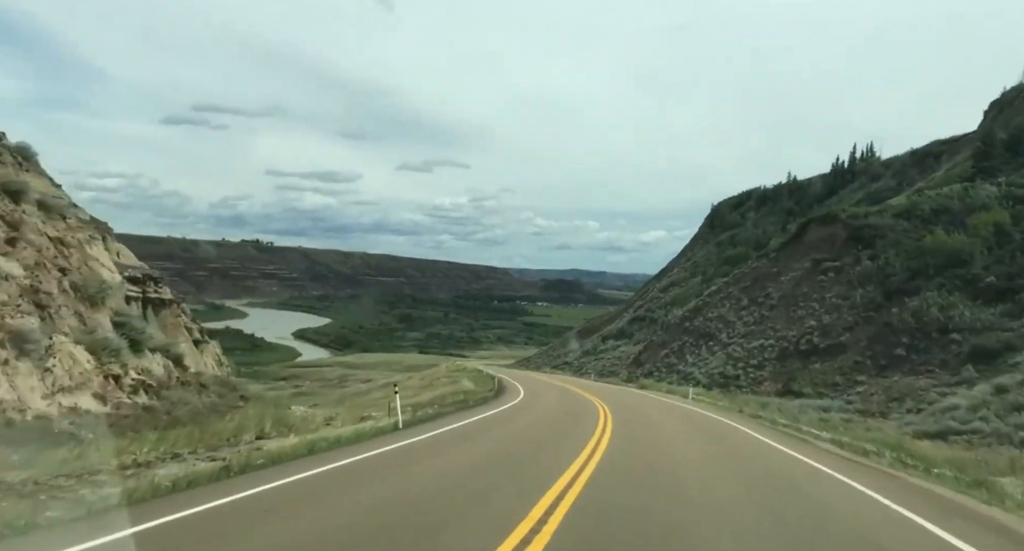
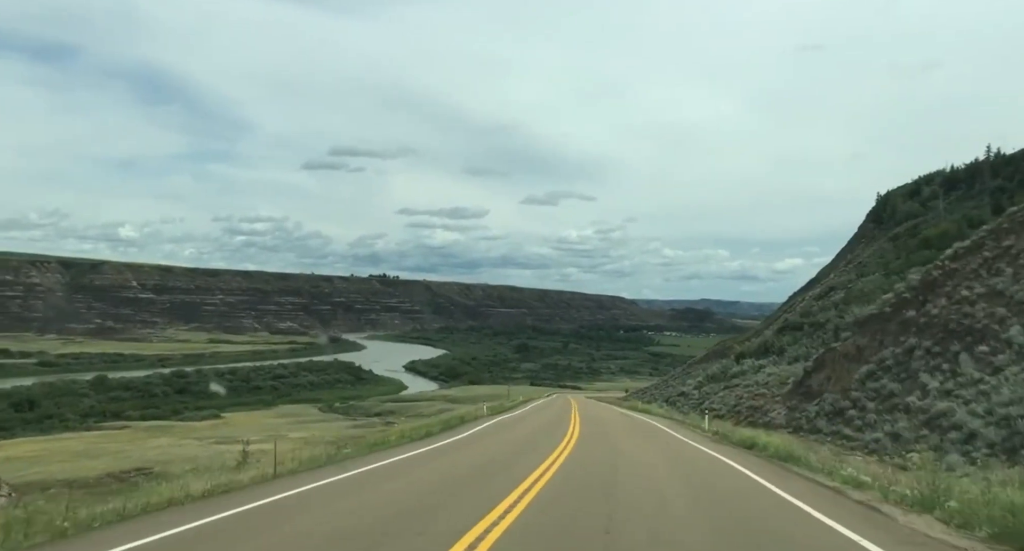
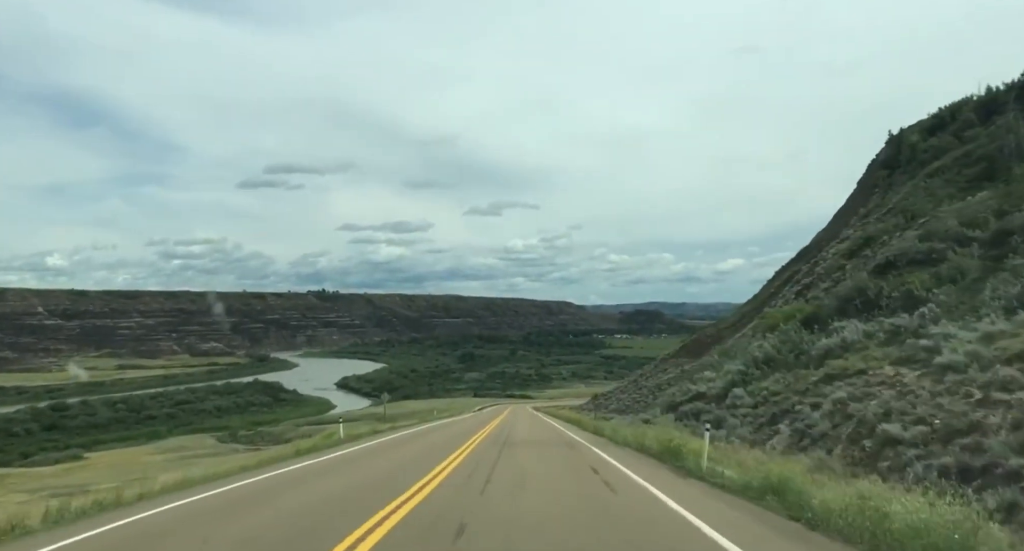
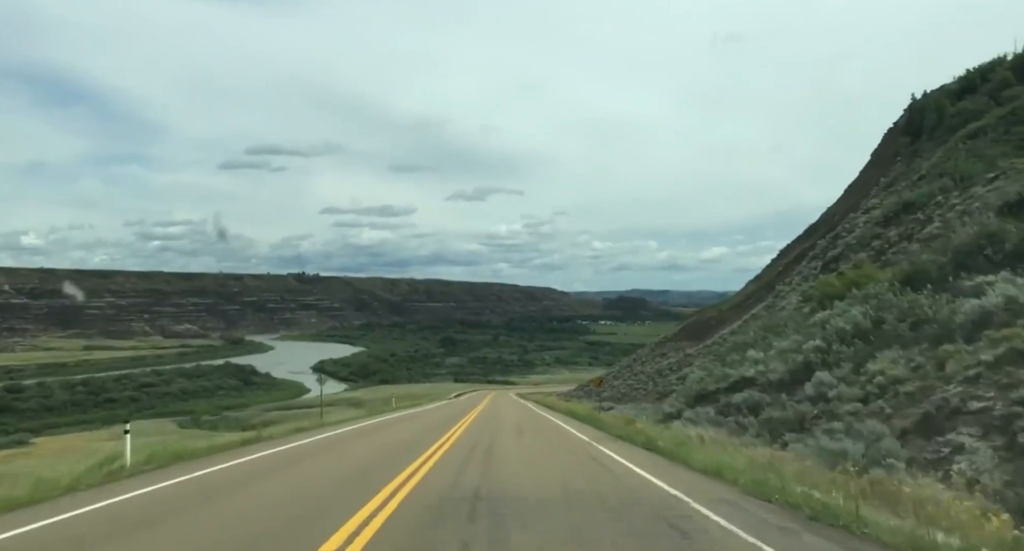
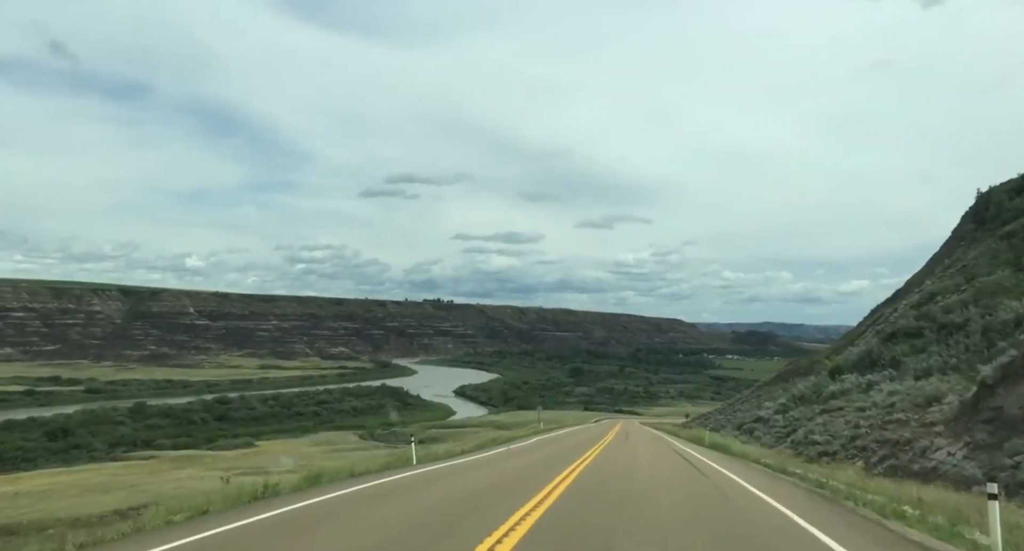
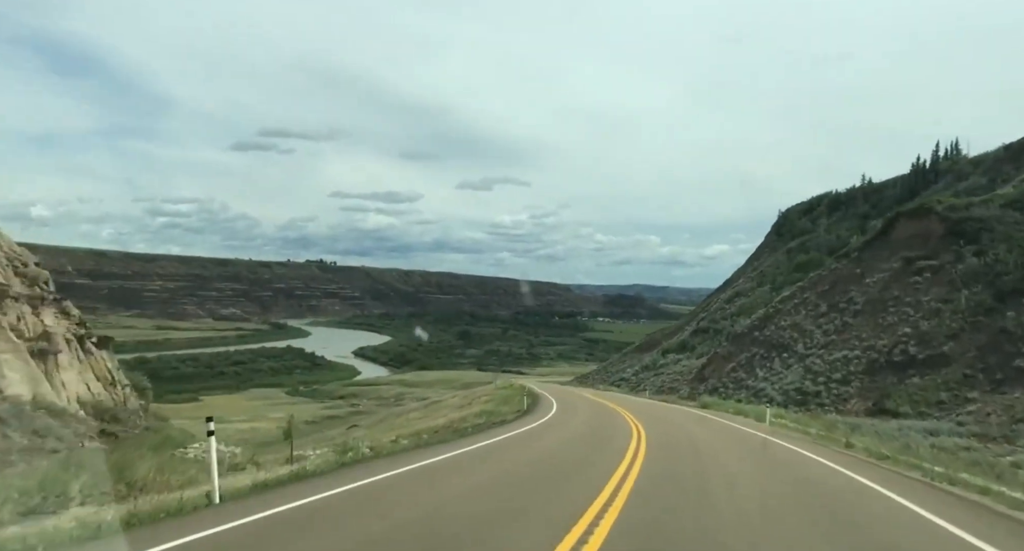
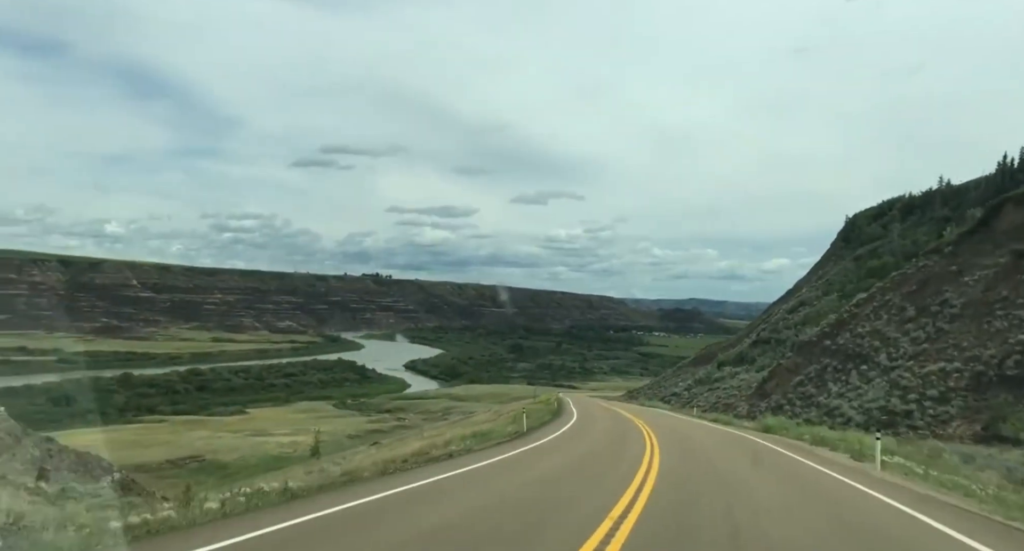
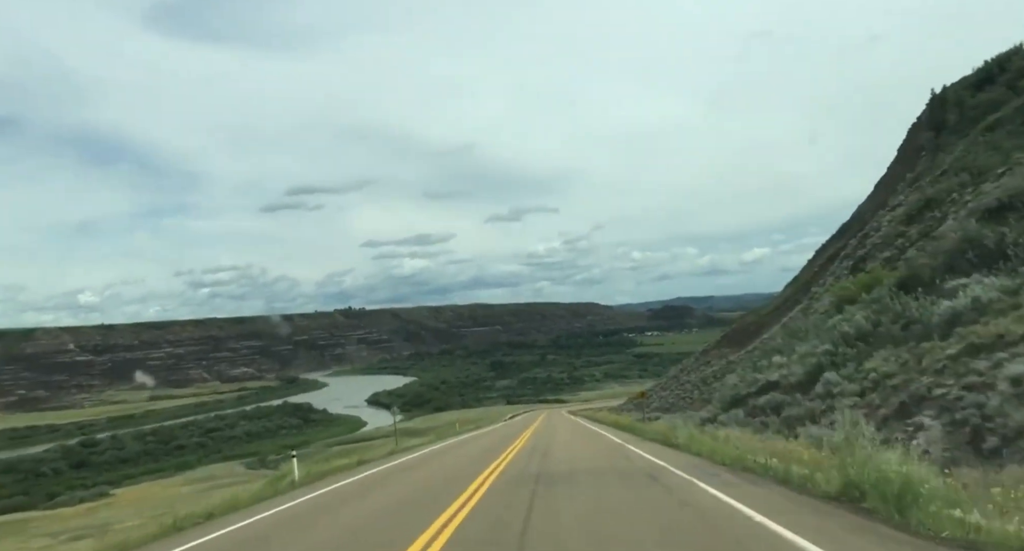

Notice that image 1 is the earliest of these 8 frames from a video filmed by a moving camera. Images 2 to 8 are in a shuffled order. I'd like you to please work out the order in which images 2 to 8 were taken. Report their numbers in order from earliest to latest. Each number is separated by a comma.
6, 7, 2, 5, 3, 8, 4
